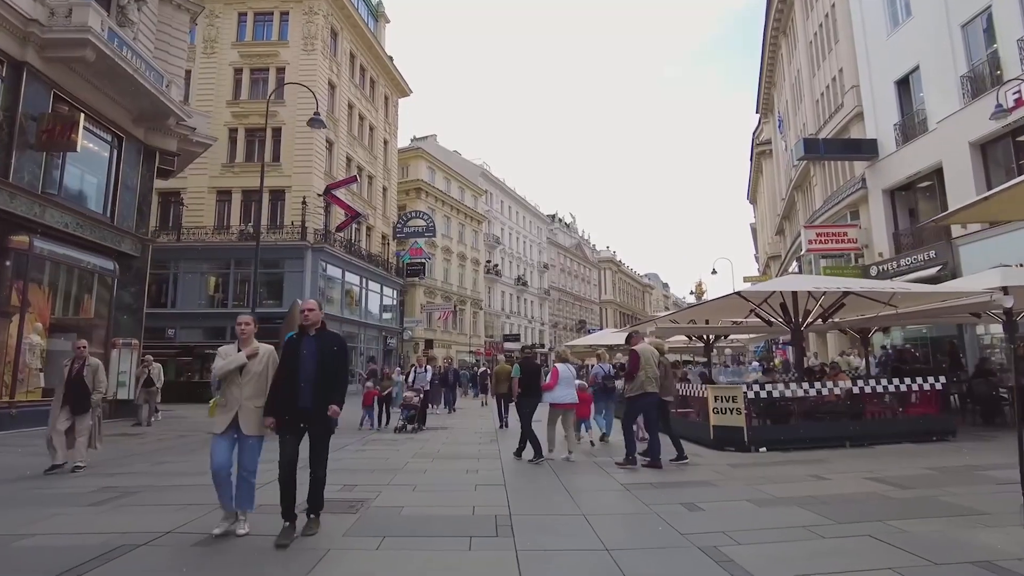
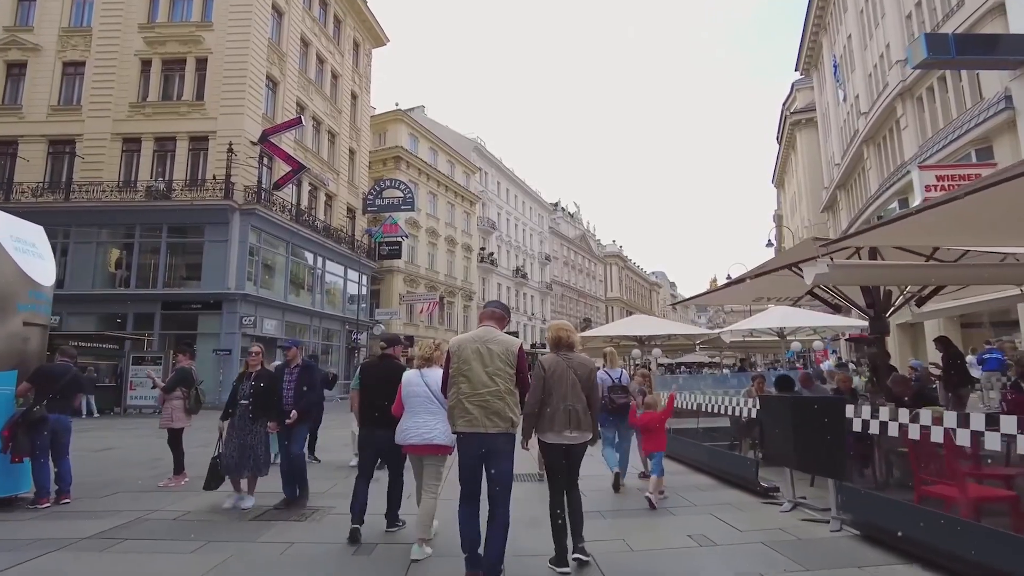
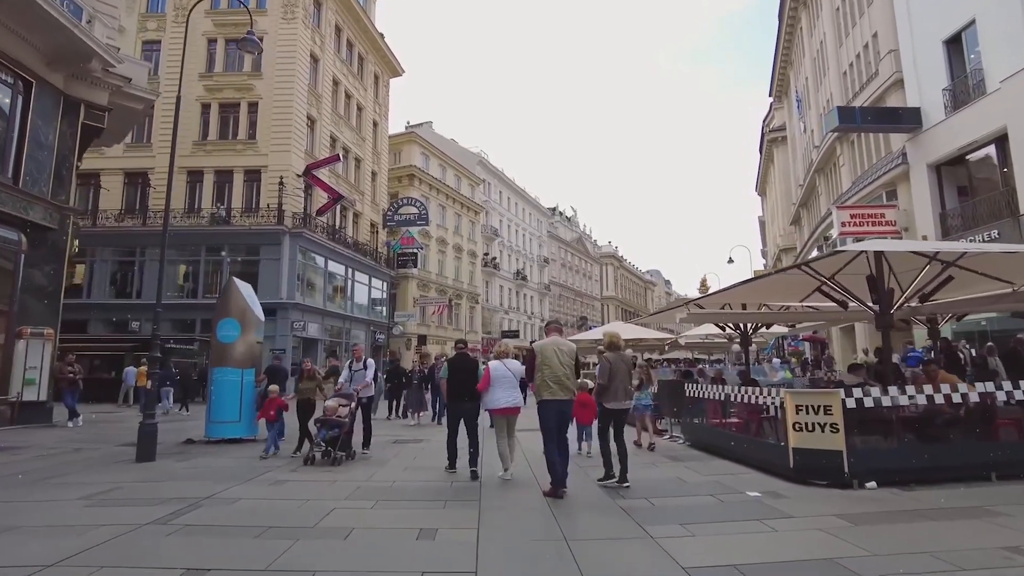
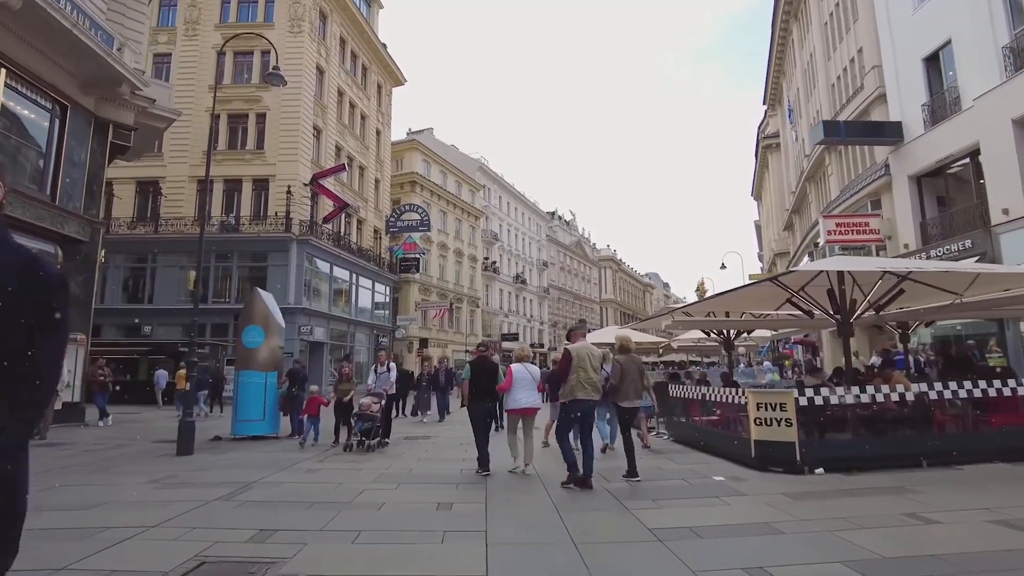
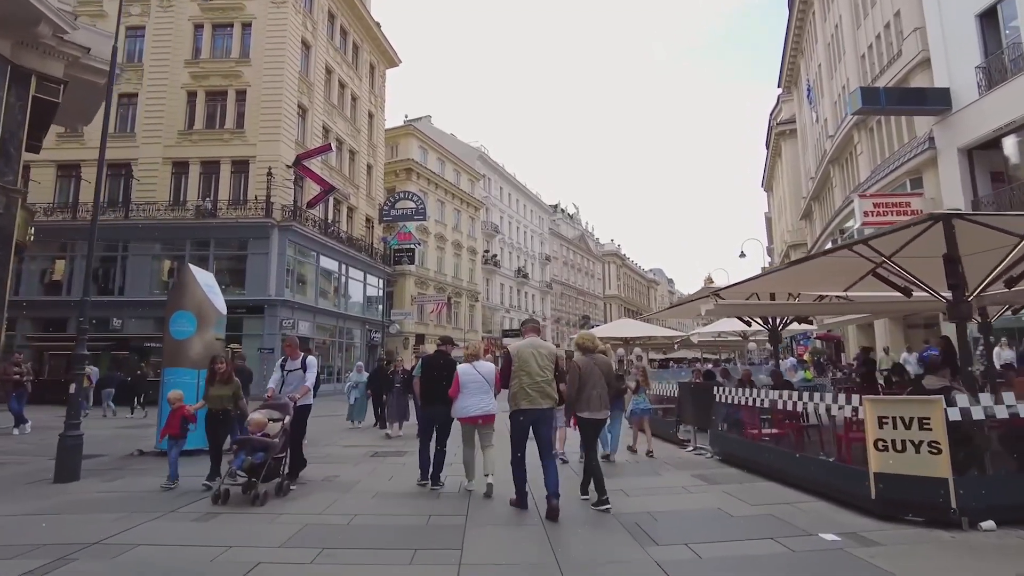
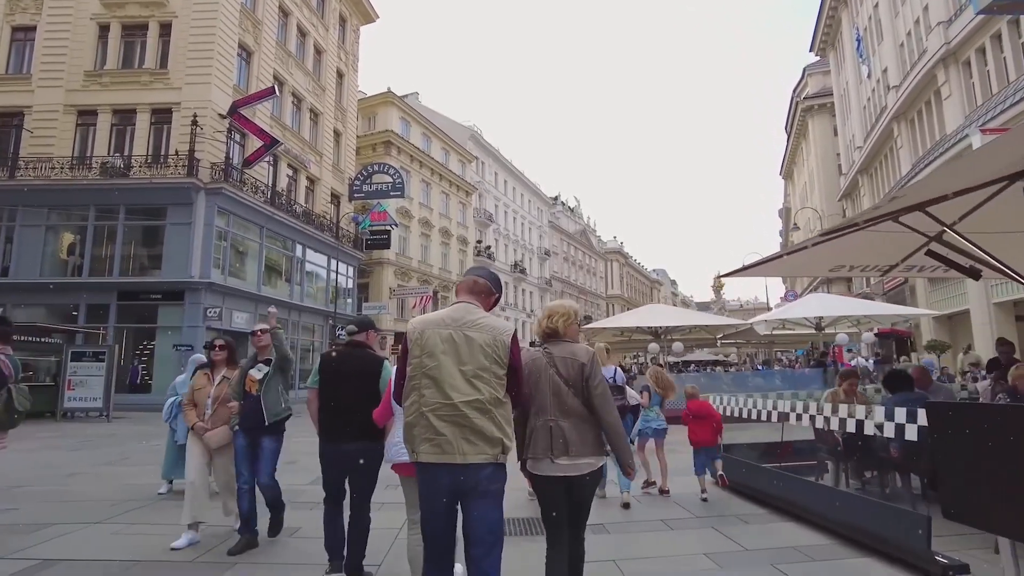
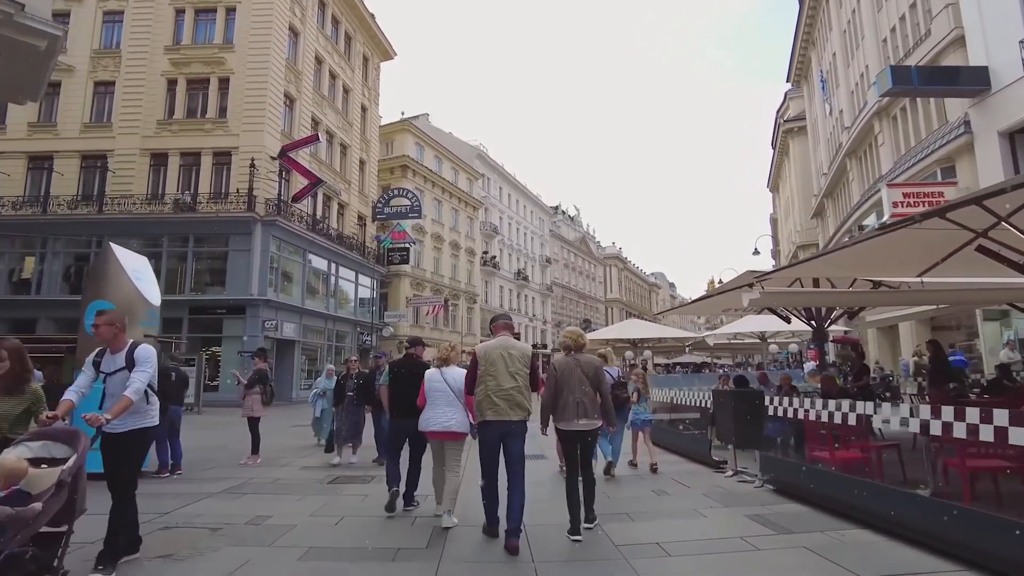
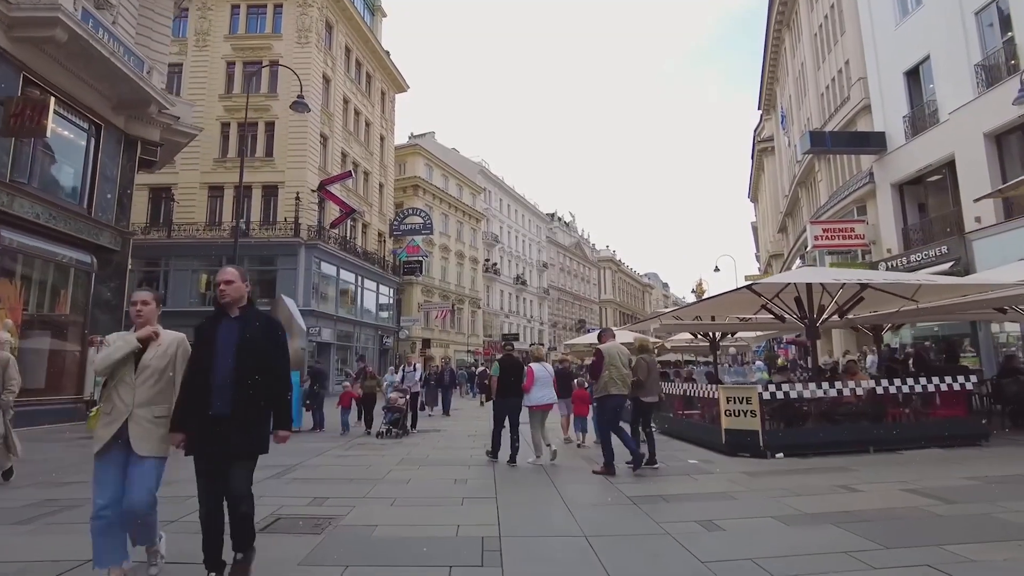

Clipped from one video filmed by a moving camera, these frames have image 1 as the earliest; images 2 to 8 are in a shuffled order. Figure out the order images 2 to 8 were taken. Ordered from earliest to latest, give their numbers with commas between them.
8, 4, 3, 5, 7, 2, 6
